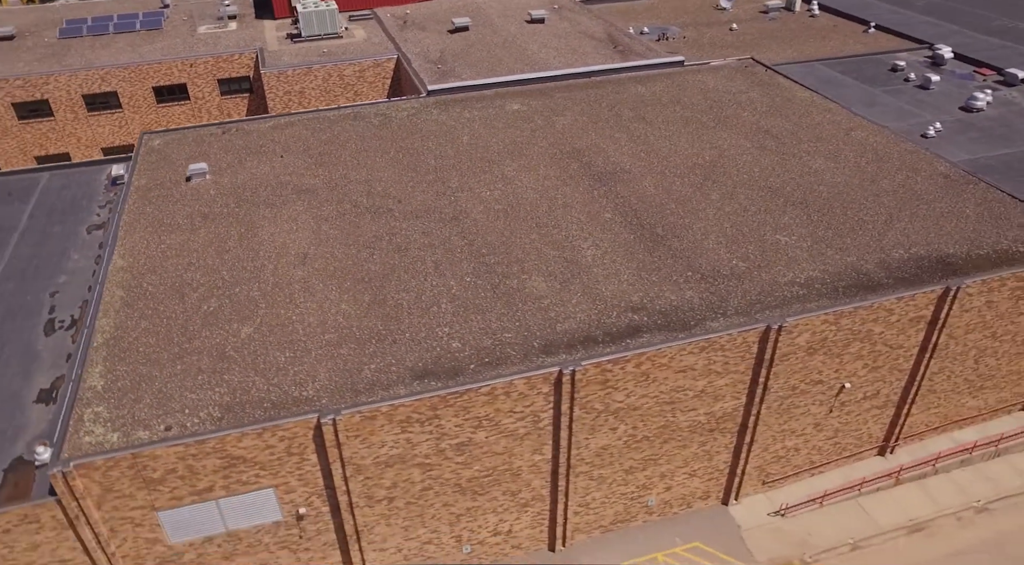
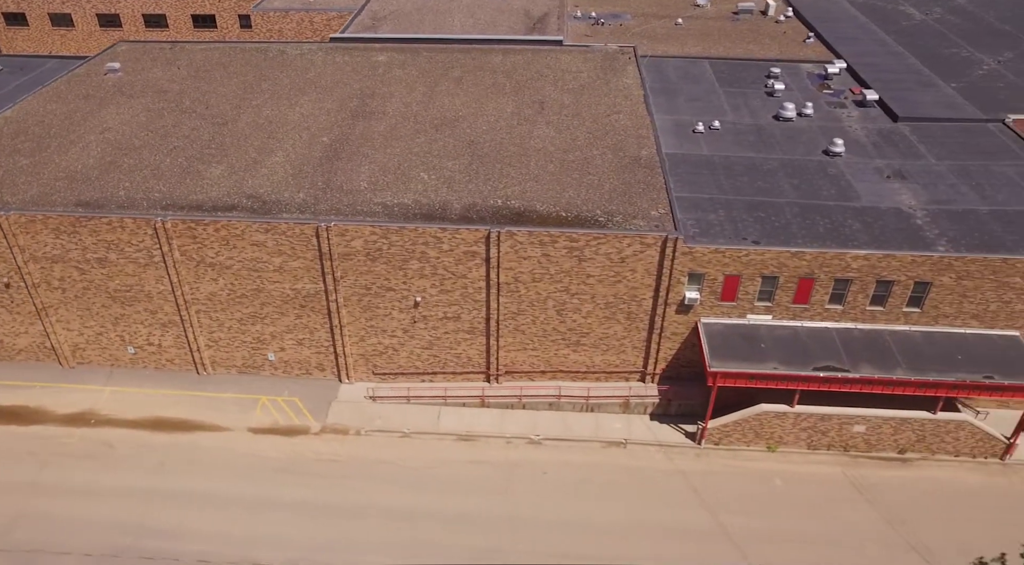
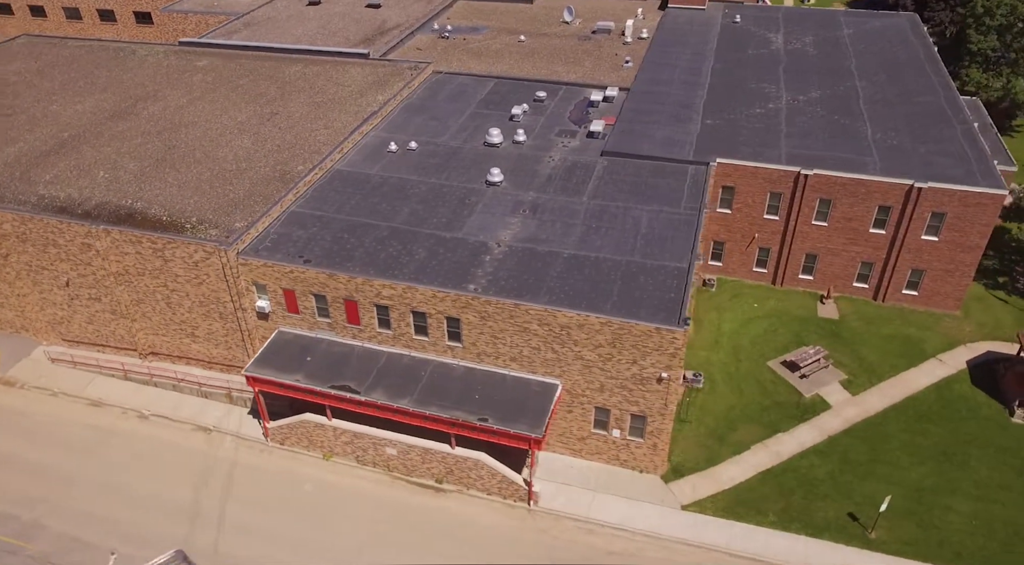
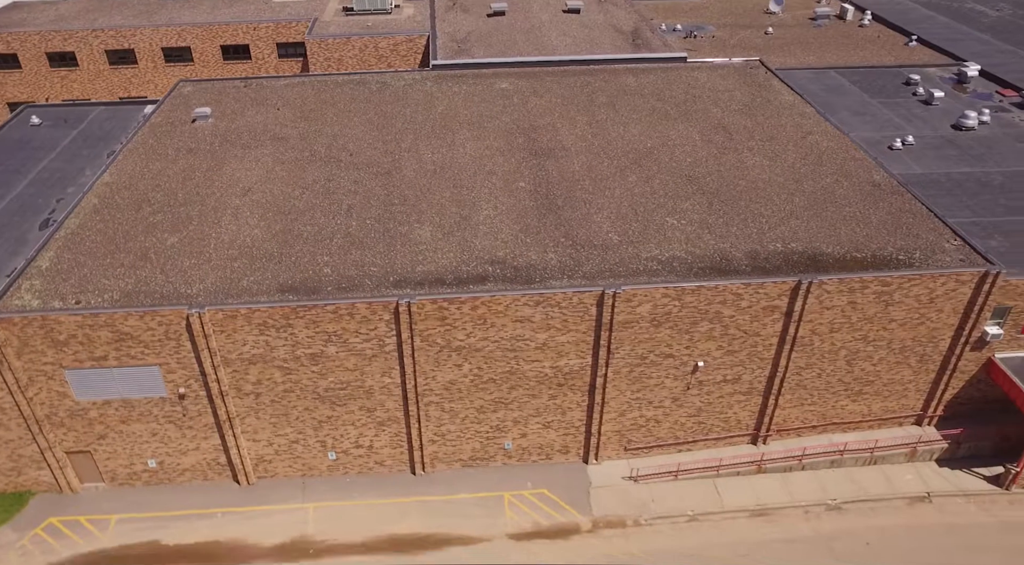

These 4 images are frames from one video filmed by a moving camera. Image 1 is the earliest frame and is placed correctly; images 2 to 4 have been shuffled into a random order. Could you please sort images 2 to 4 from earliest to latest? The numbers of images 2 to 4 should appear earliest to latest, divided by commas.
4, 2, 3
